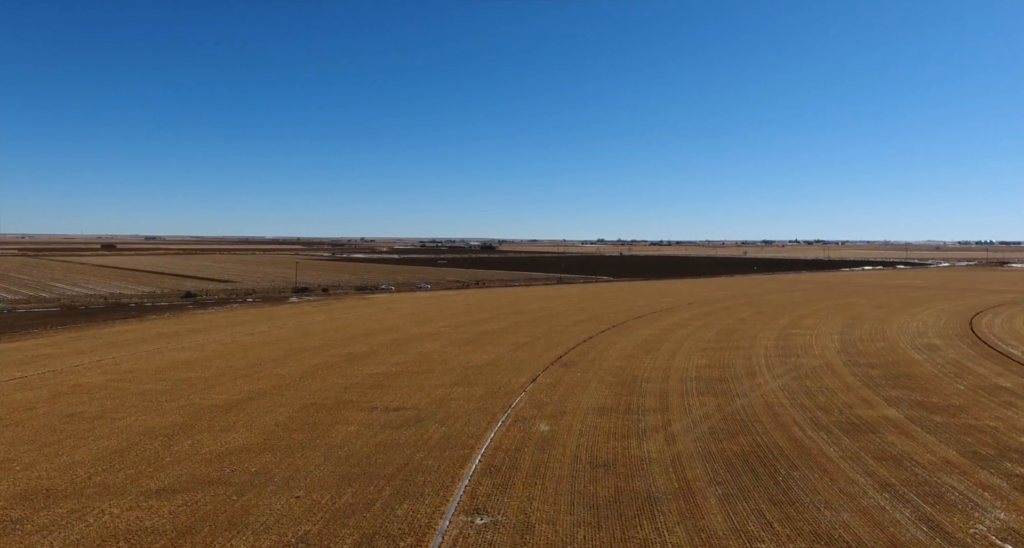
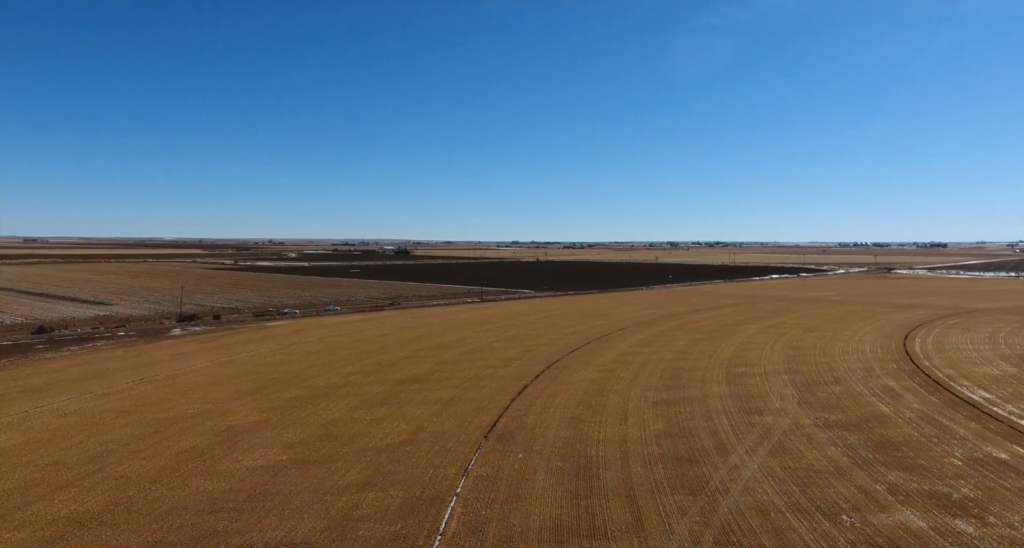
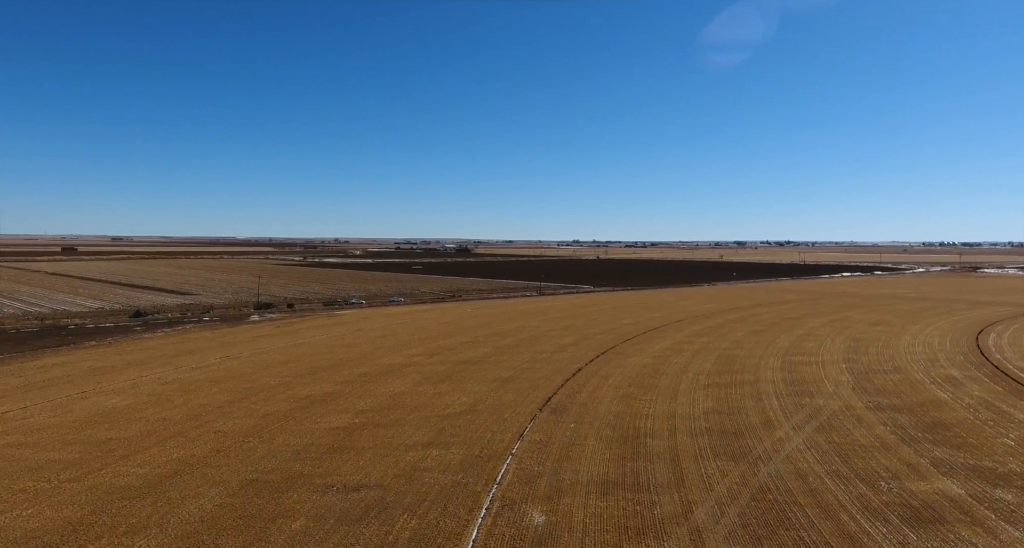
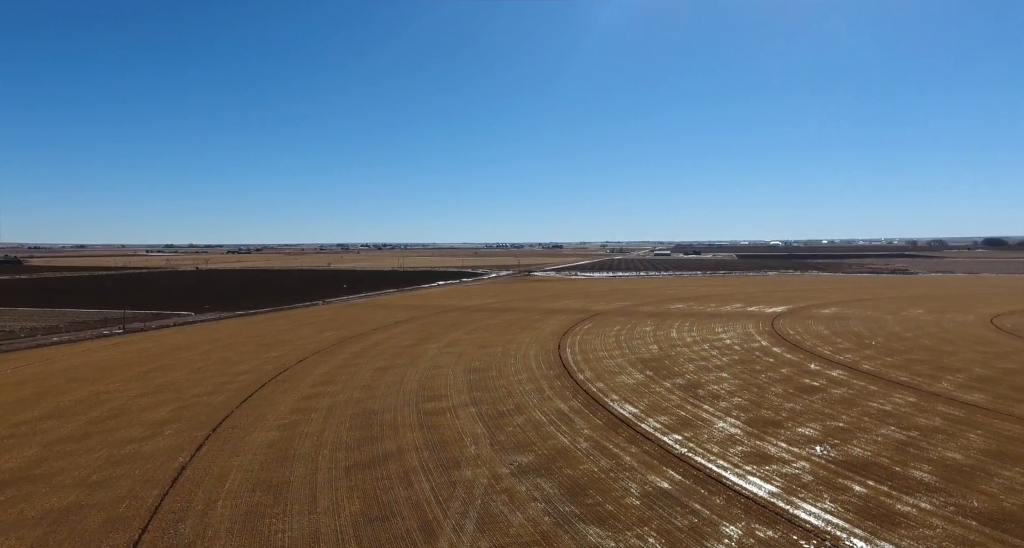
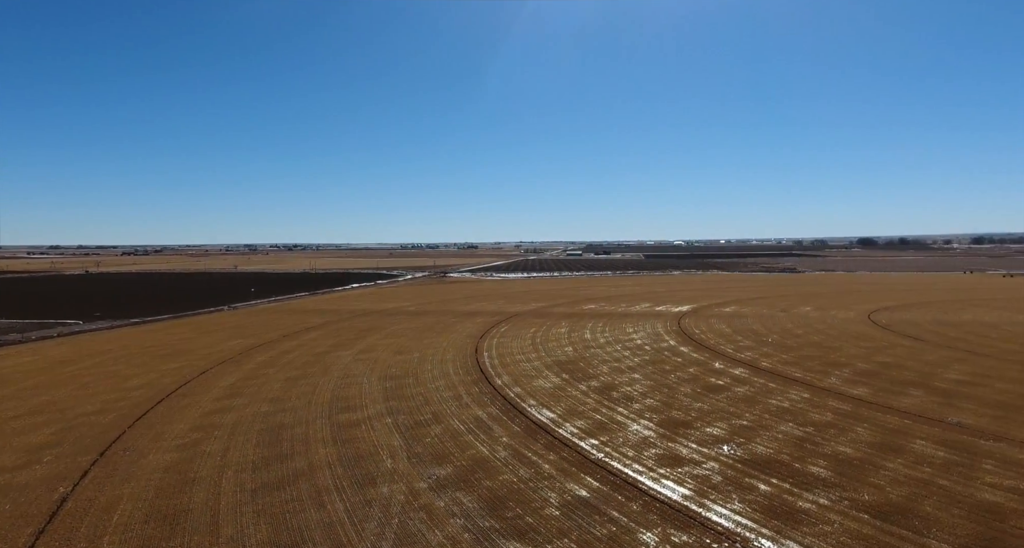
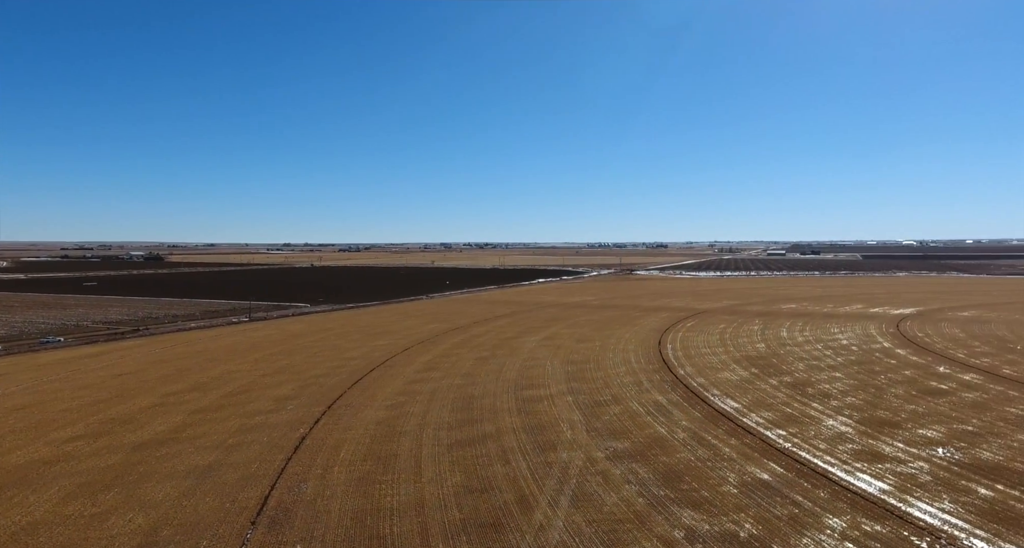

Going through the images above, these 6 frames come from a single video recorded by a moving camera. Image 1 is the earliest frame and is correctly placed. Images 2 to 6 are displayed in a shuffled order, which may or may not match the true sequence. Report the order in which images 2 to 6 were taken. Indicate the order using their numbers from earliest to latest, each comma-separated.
3, 2, 6, 4, 5
